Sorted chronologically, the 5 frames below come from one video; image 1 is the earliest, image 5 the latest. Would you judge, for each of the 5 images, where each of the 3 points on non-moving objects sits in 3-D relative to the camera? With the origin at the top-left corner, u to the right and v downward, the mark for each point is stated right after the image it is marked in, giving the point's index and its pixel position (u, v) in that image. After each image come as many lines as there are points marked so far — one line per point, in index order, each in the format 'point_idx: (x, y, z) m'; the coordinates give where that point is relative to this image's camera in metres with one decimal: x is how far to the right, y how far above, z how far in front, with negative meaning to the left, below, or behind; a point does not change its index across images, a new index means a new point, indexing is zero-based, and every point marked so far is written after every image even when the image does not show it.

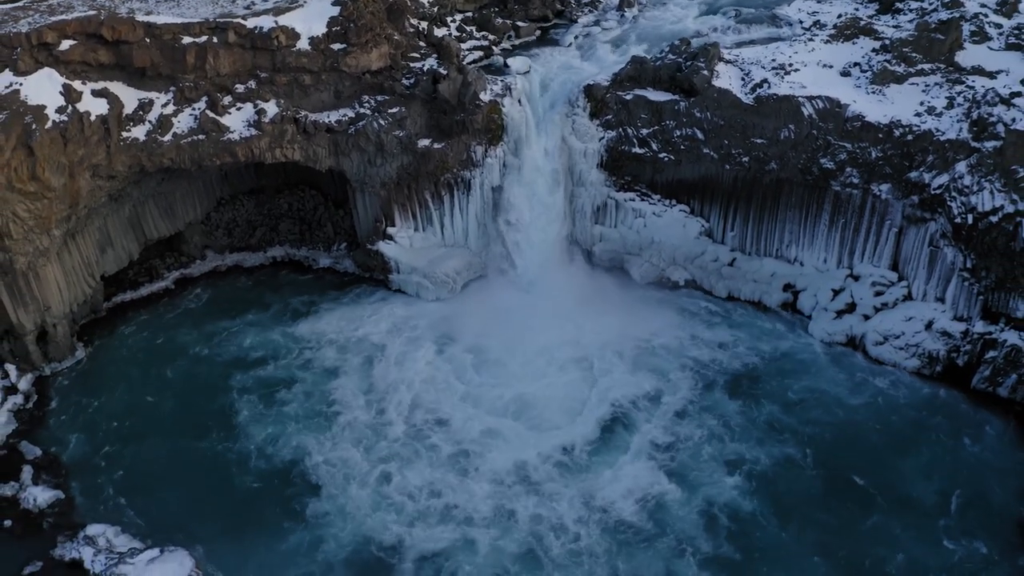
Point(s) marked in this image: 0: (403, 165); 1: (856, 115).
0: (-2.3, +2.6, +16.9) m
1: (+6.8, +3.4, +15.6) m
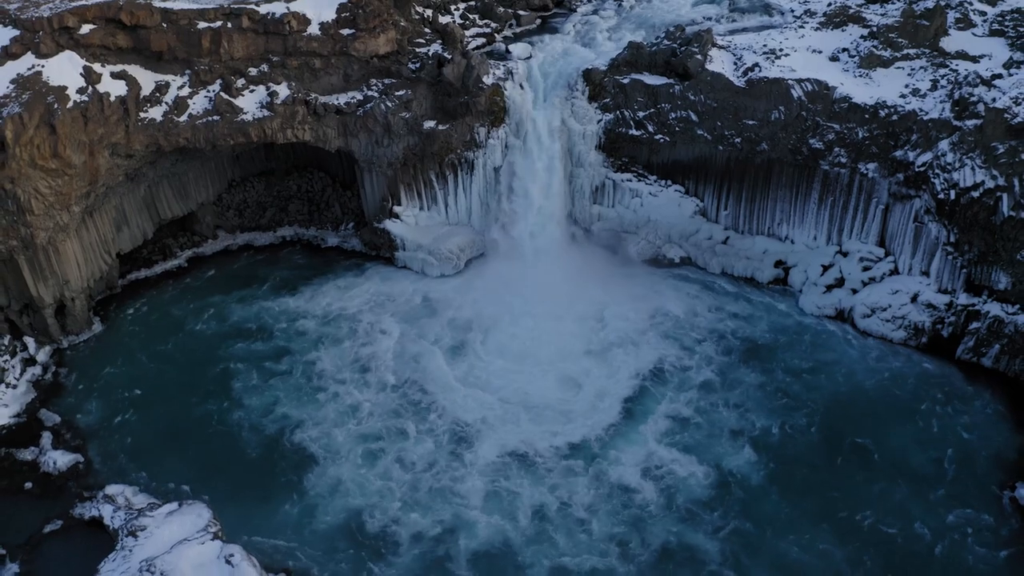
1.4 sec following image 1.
0: (-2.3, +3.1, +17.6) m
1: (+6.8, +3.9, +16.3) m
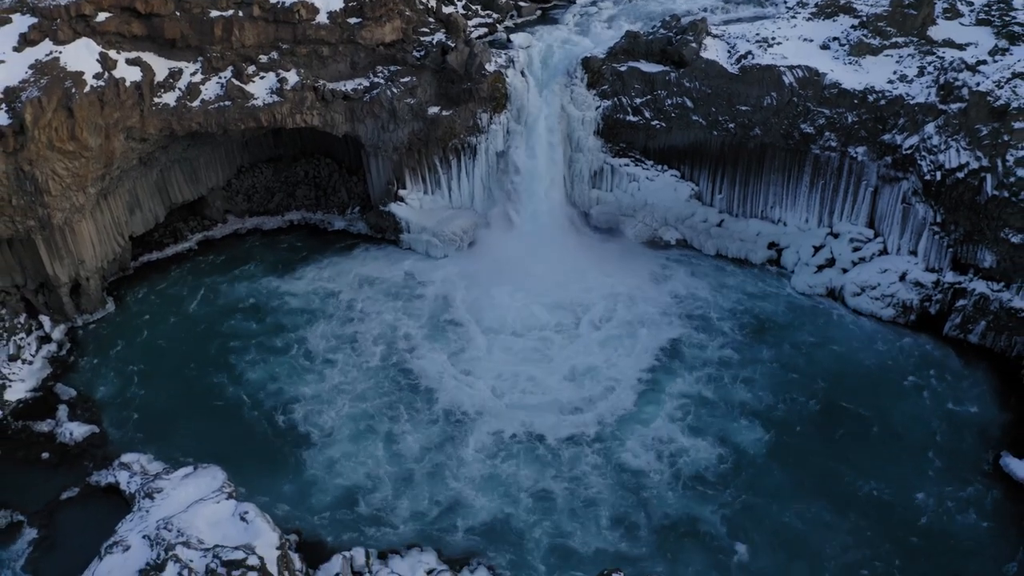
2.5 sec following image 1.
0: (-2.2, +3.6, +18.1) m
1: (+6.8, +4.4, +16.9) m
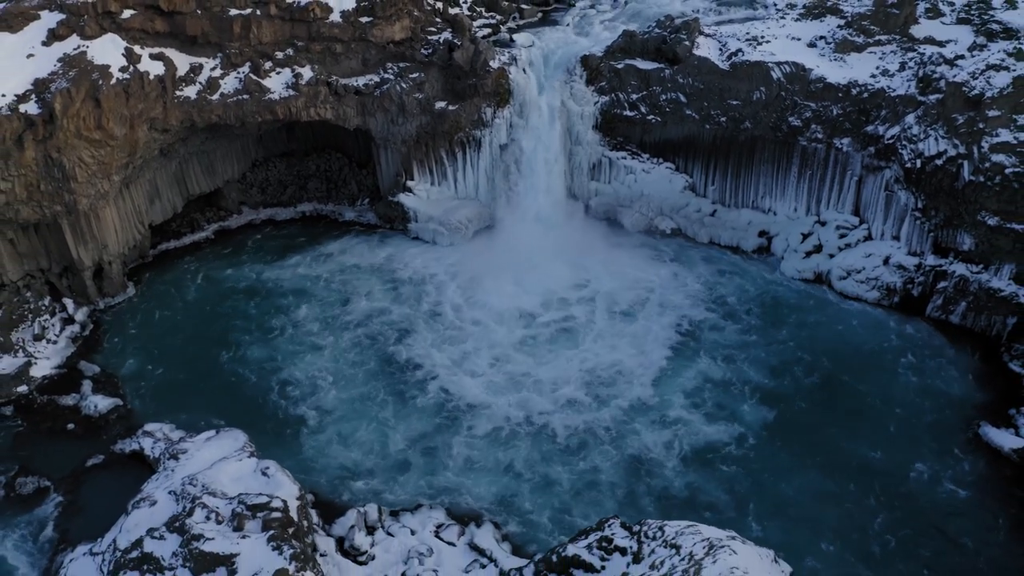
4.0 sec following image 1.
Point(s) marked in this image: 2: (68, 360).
0: (-2.2, +3.9, +19.0) m
1: (+6.9, +4.7, +17.9) m
2: (-9.3, -1.5, +16.7) m
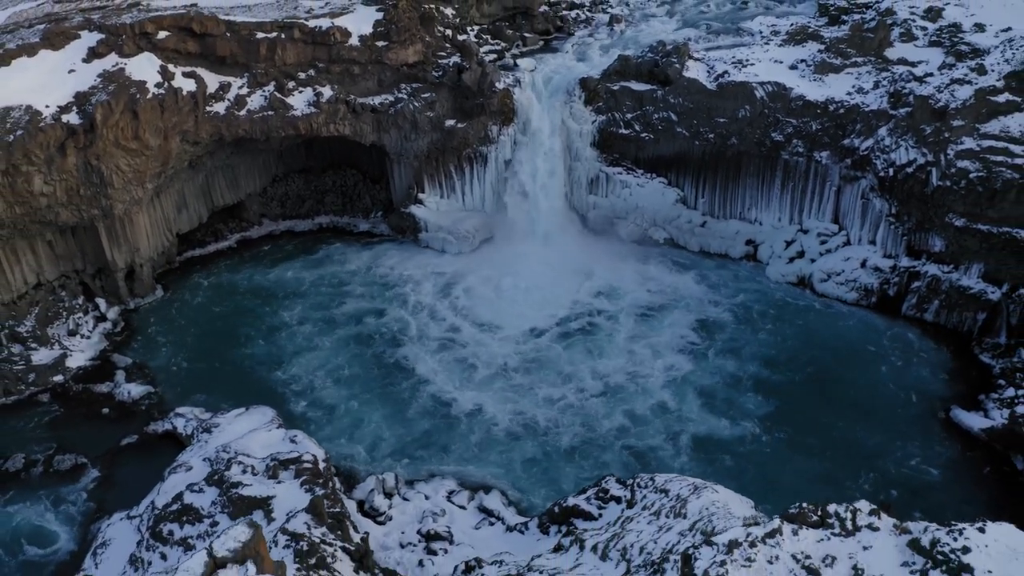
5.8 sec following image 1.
0: (-2.1, +3.7, +20.5) m
1: (+7.0, +4.6, +19.5) m
2: (-9.2, -1.5, +17.8) m
